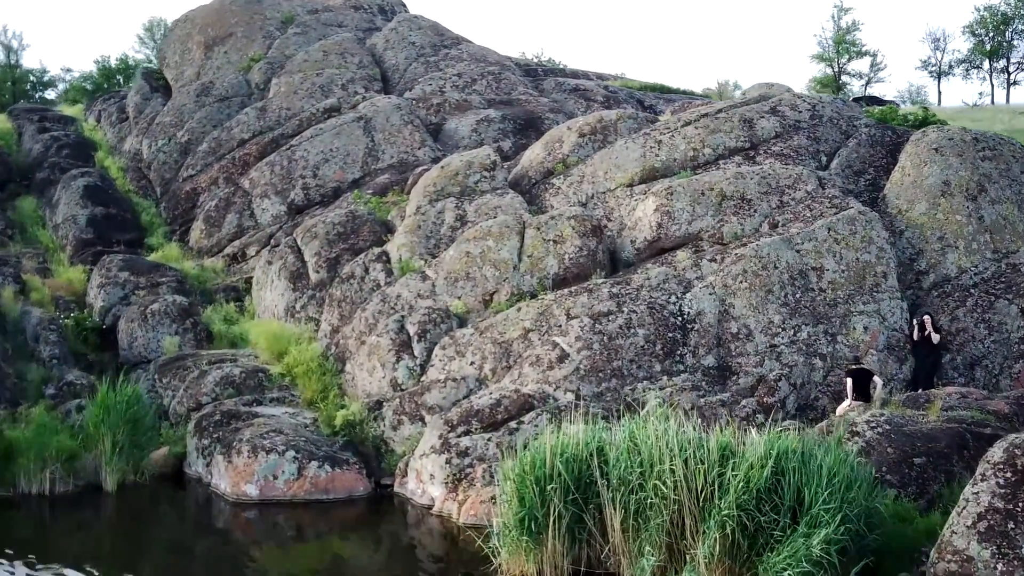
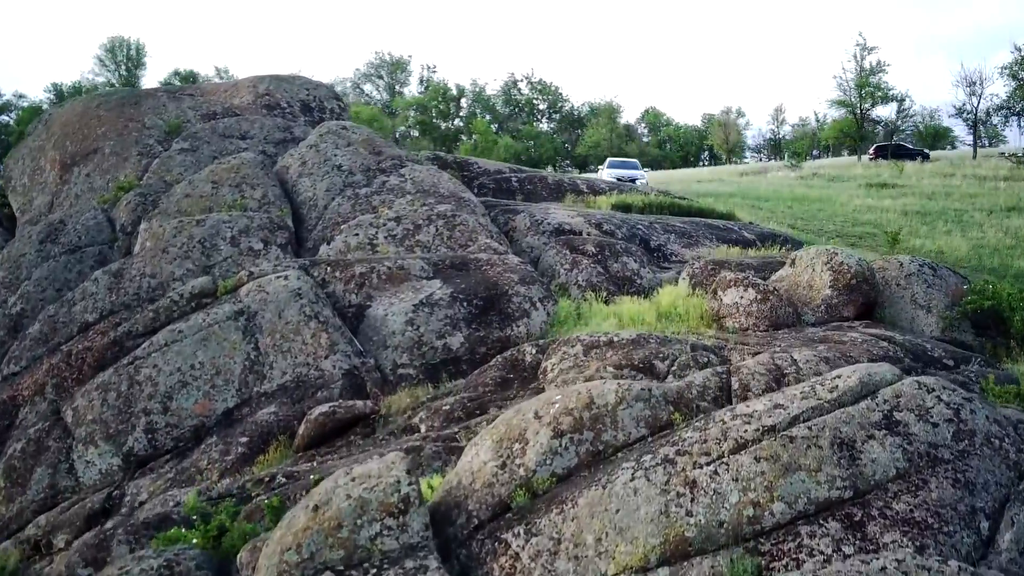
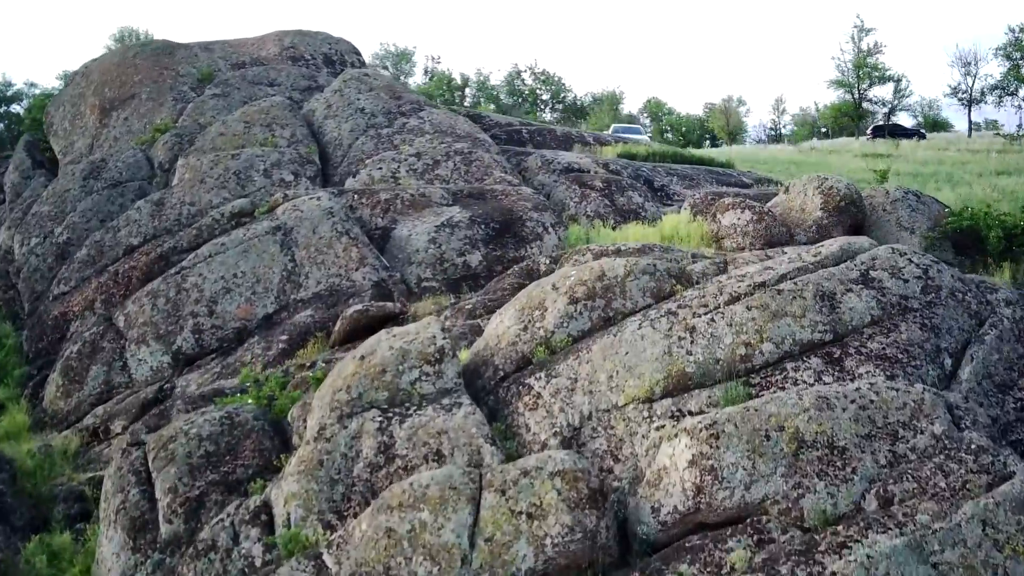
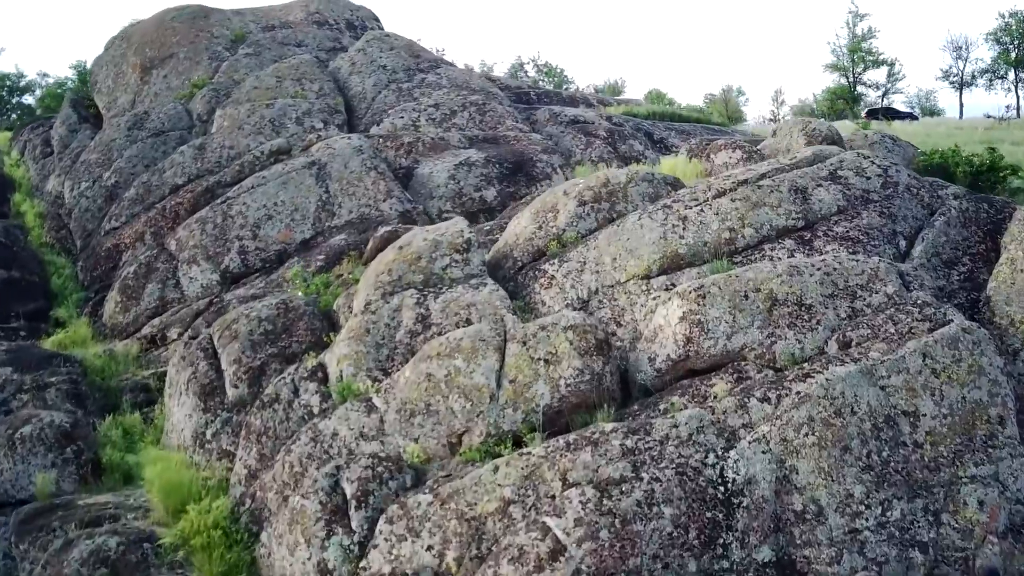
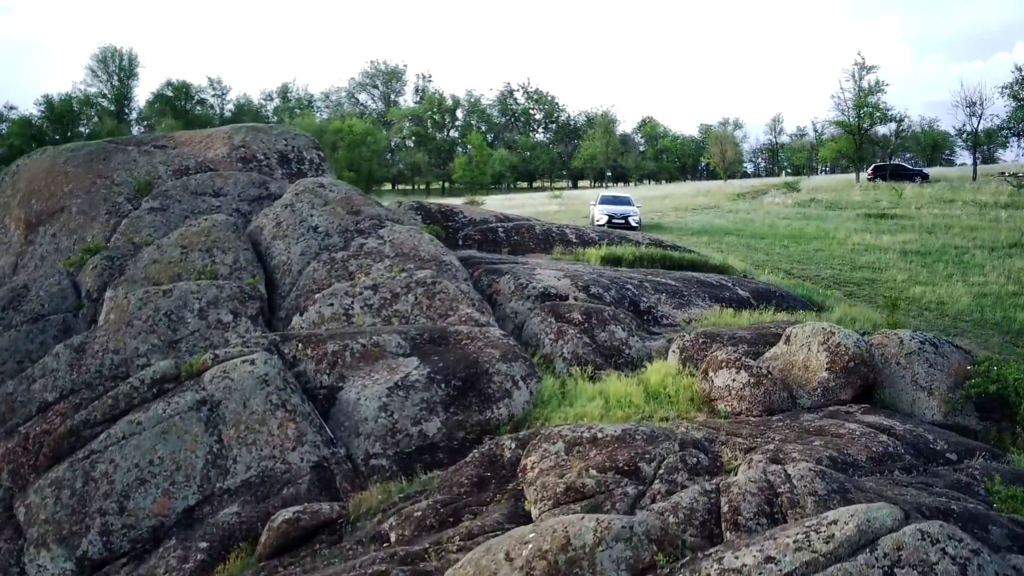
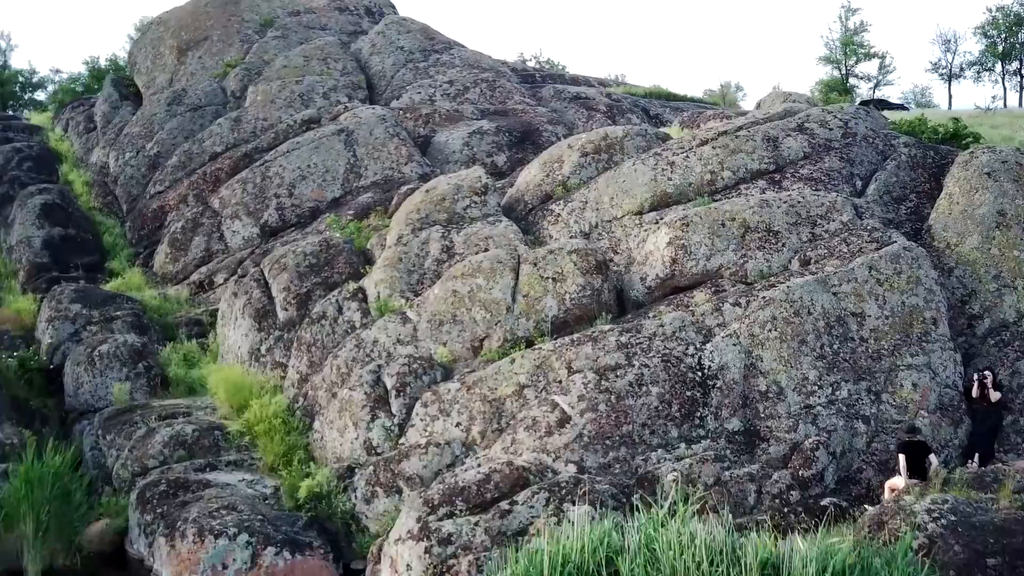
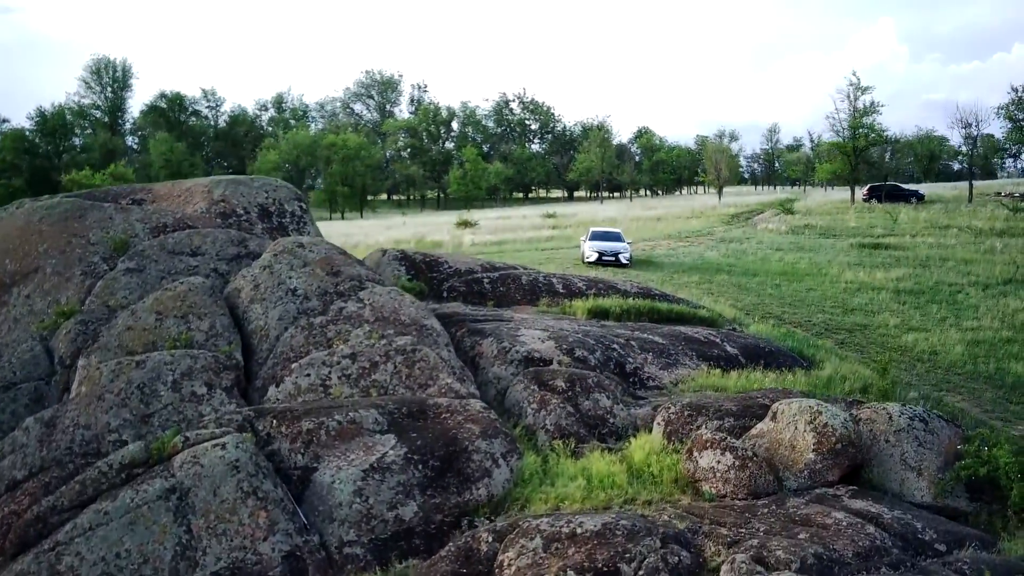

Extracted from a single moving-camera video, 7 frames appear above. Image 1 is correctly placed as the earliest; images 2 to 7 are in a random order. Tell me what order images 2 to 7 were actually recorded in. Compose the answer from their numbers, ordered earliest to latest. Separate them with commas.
6, 4, 3, 2, 5, 7
